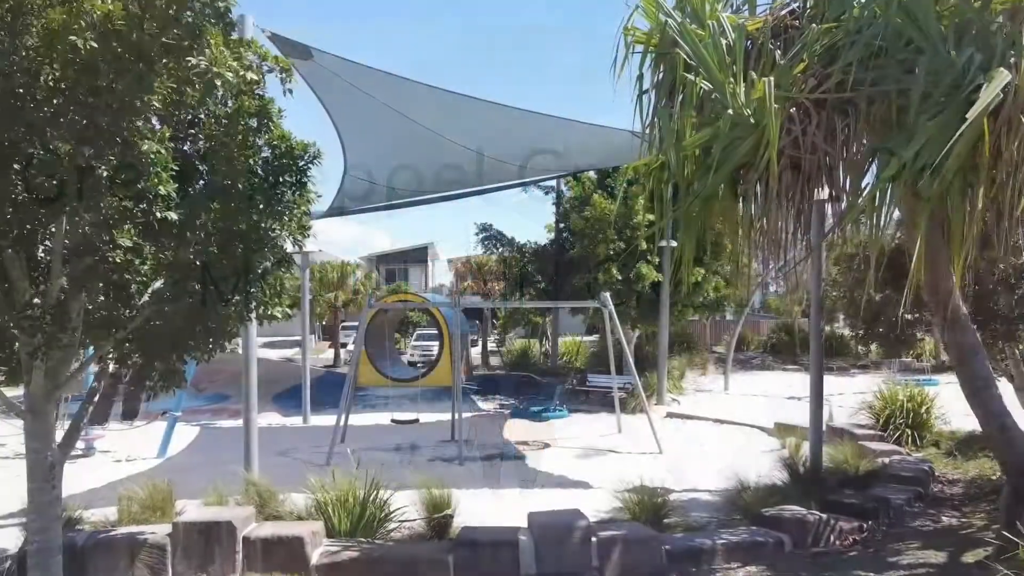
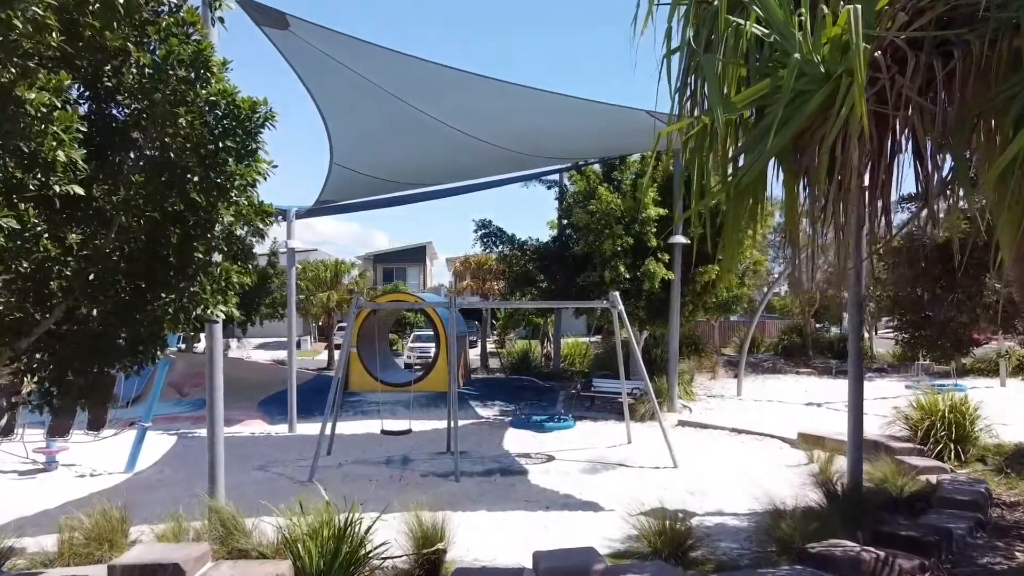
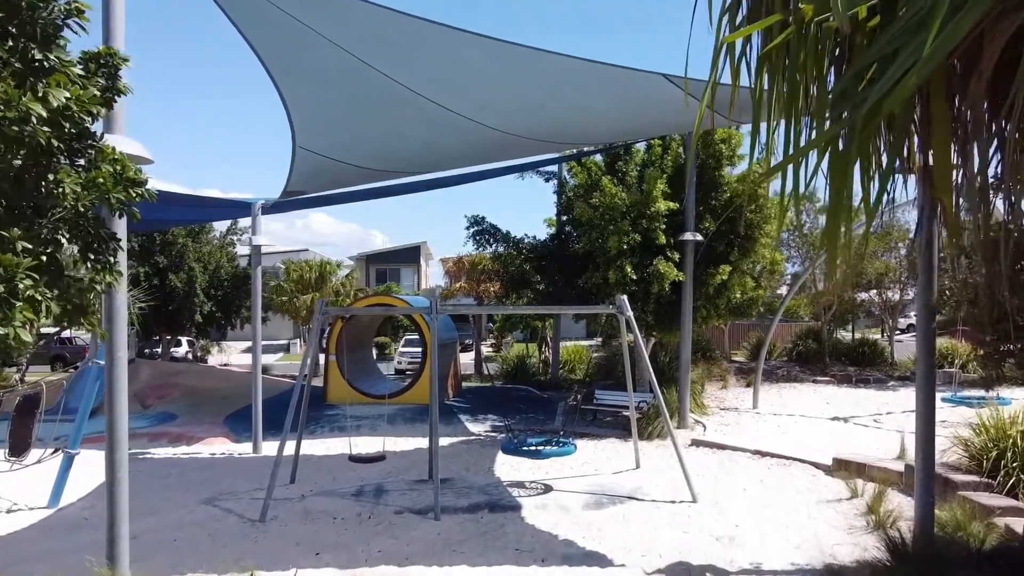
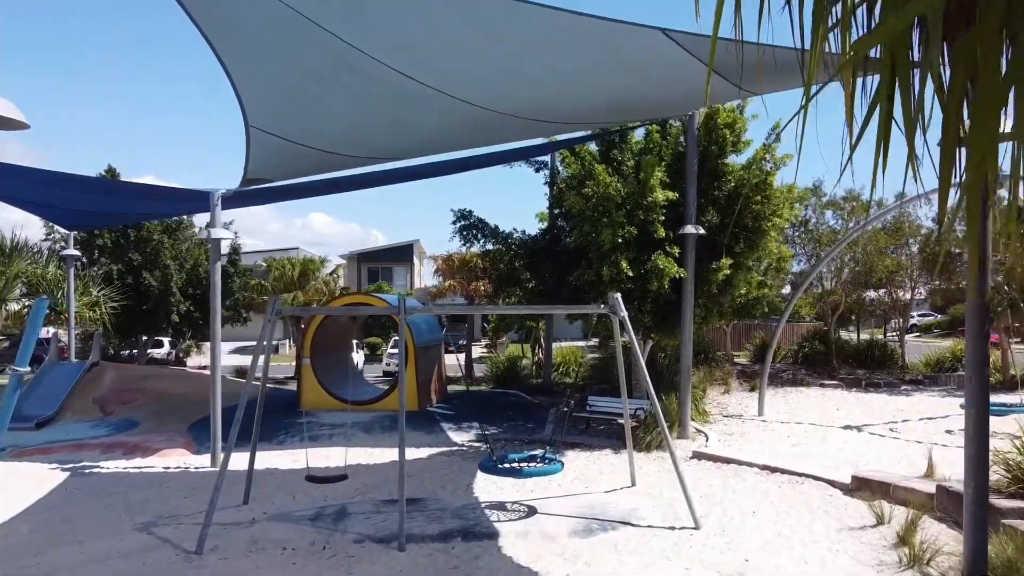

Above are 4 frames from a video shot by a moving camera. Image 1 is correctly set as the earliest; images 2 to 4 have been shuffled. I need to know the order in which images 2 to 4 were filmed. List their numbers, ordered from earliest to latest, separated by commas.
2, 3, 4
